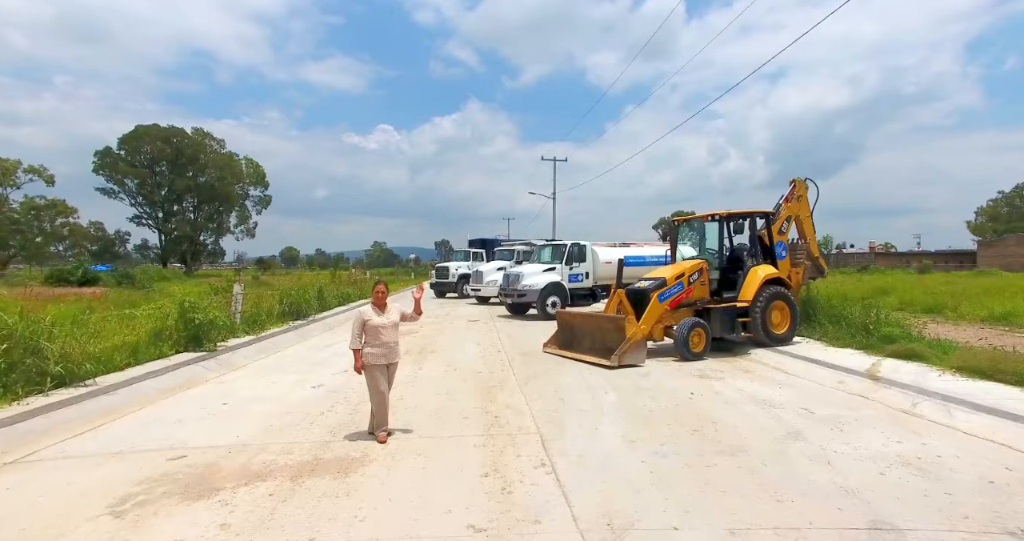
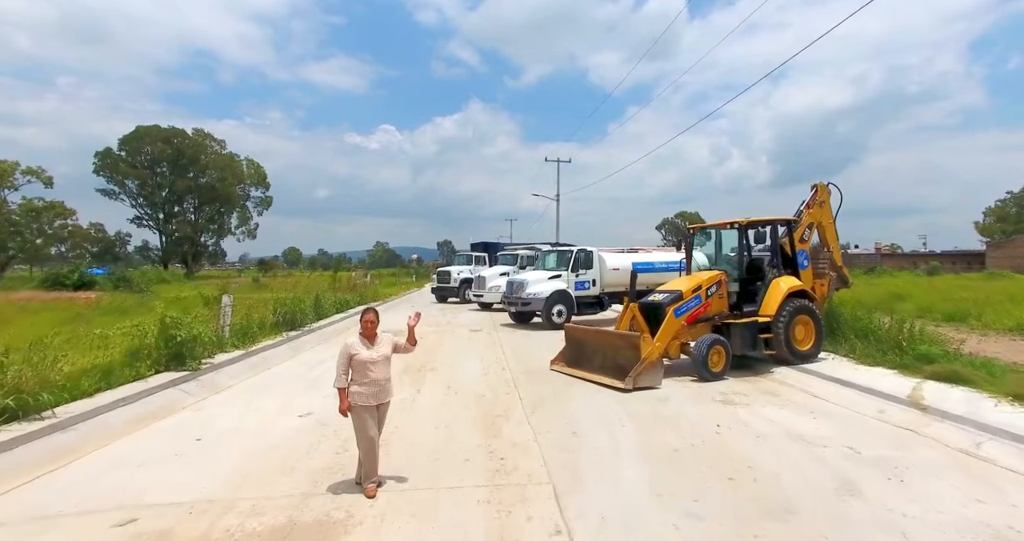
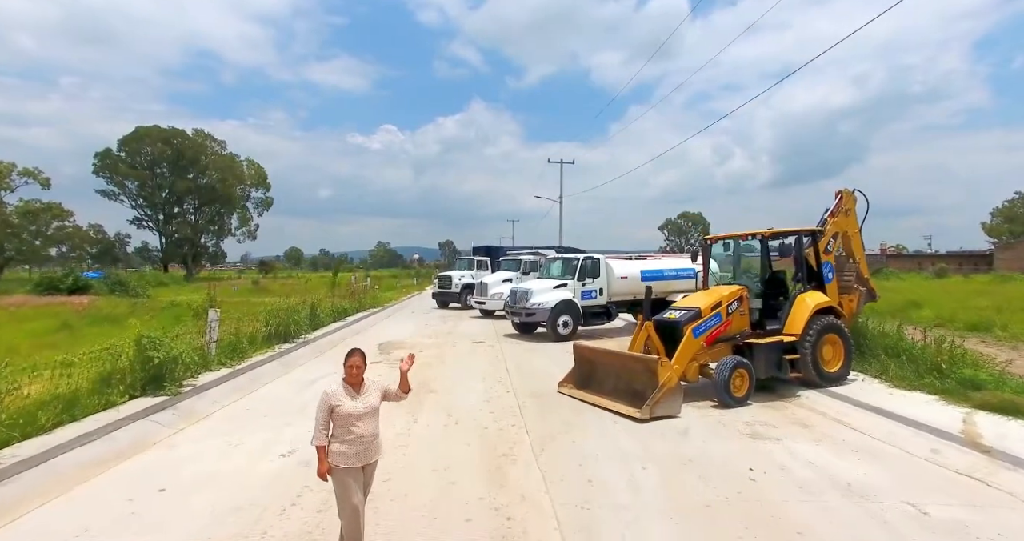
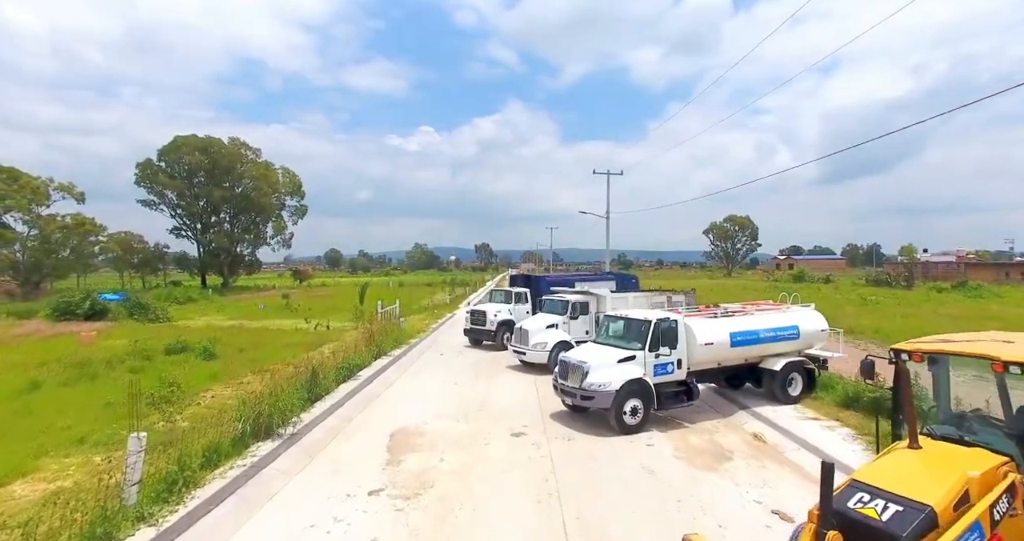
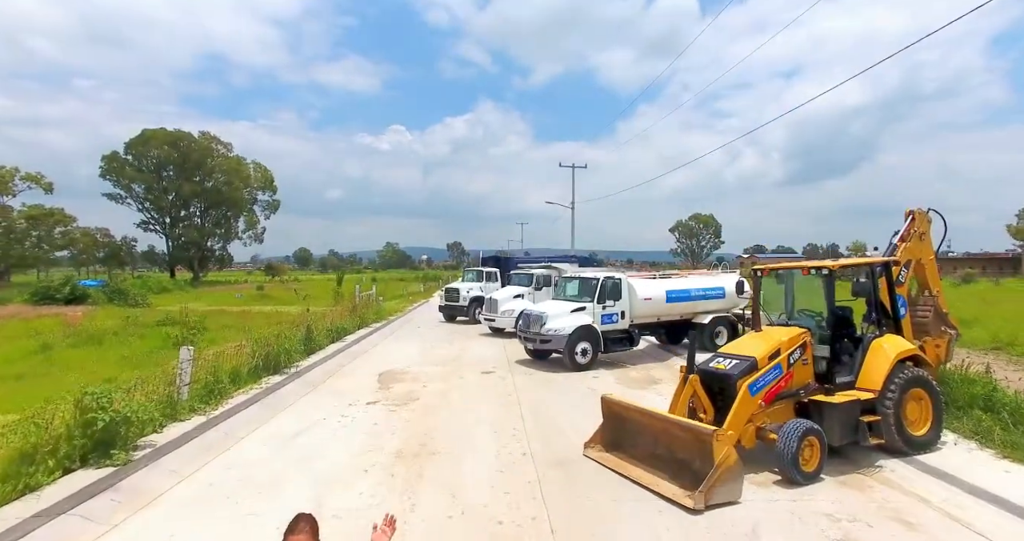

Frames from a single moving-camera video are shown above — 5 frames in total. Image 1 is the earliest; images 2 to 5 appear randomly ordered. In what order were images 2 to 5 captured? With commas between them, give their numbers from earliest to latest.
2, 3, 5, 4
